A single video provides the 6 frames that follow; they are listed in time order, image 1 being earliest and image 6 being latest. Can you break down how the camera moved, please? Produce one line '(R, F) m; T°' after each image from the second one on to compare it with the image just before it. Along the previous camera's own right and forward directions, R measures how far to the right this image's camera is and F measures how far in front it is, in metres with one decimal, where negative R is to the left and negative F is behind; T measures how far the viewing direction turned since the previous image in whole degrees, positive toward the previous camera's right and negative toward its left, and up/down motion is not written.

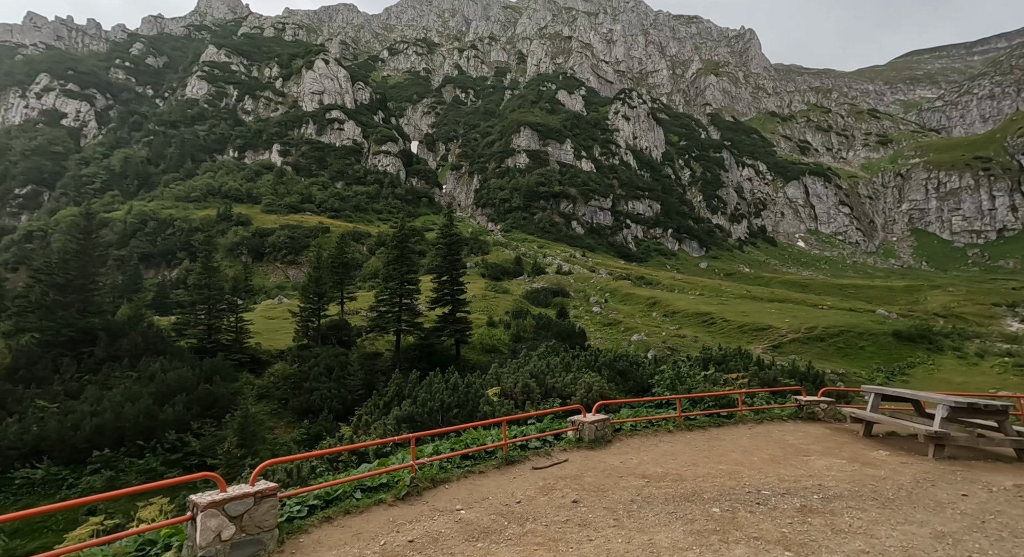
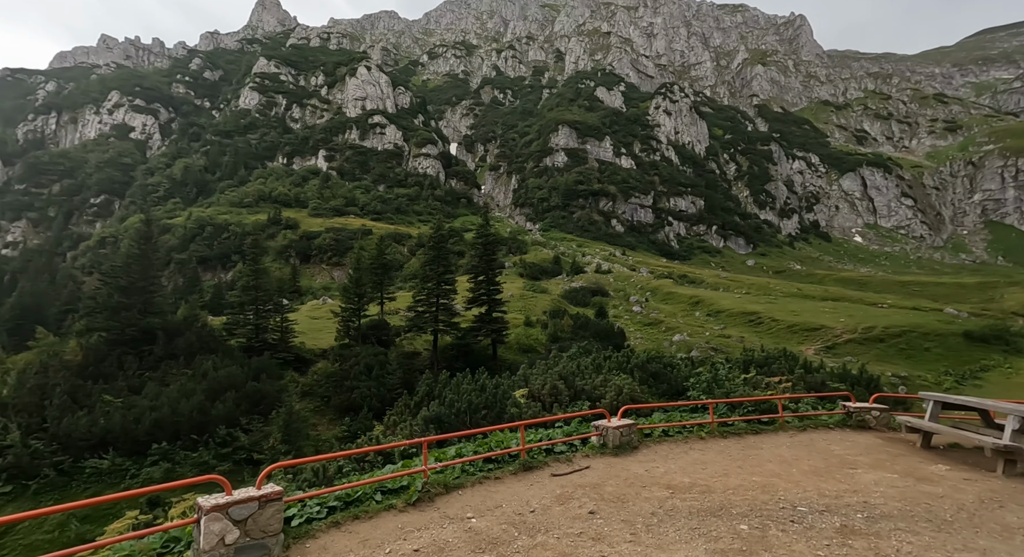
(+0.4, +0.5) m; -4°
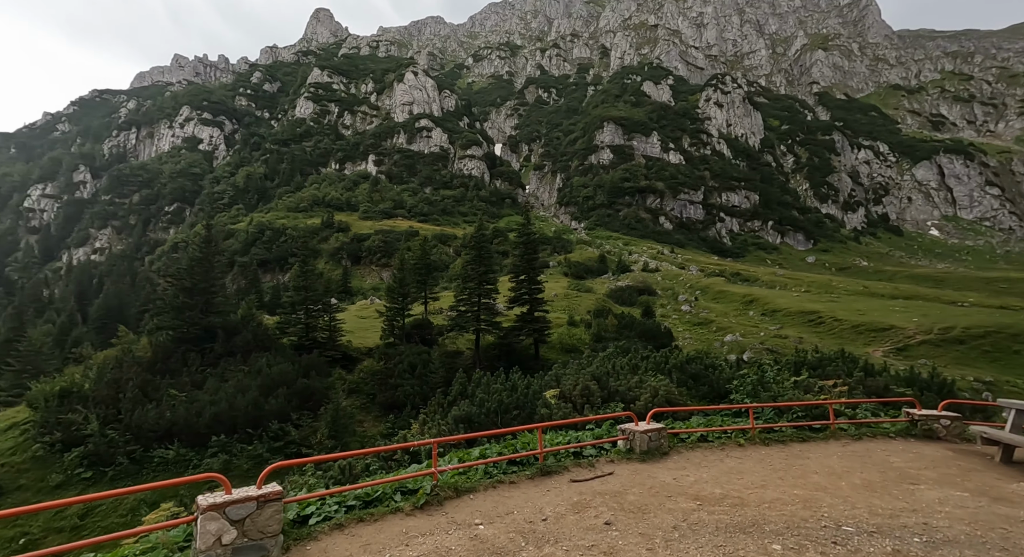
(+0.5, +0.6) m; -5°
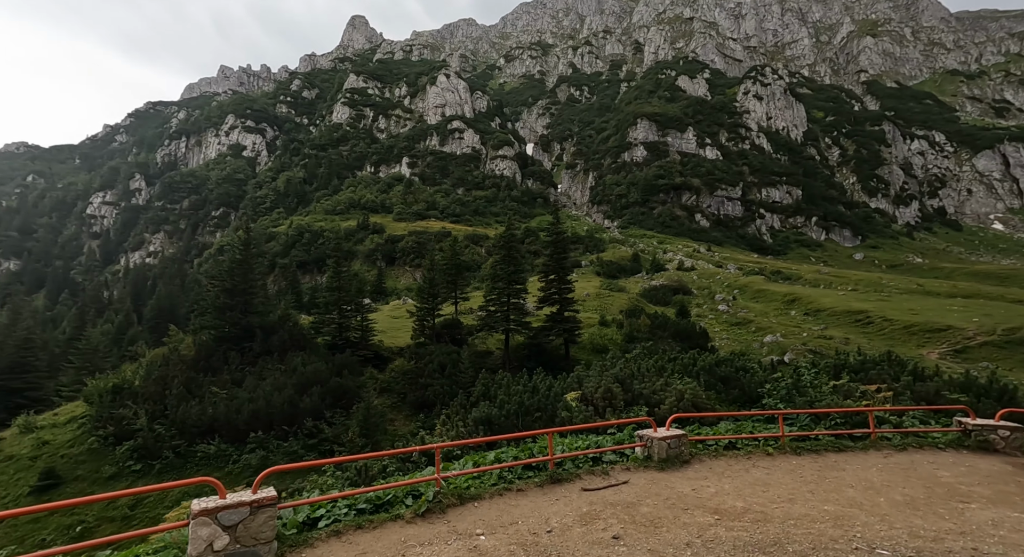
(+0.4, +0.4) m; -3°
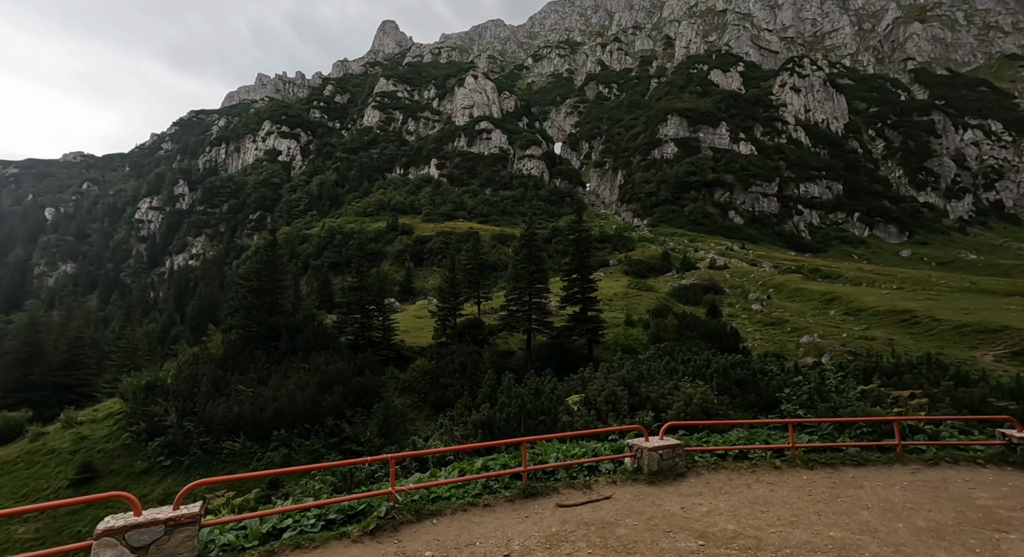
(+0.8, +0.8) m; -3°
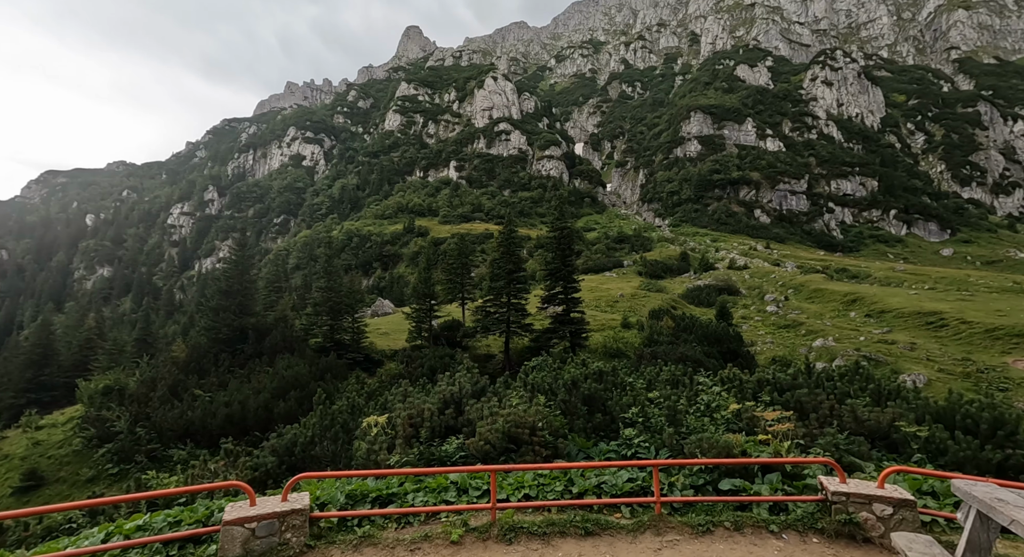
(+4.7, +2.7) m; -3°
